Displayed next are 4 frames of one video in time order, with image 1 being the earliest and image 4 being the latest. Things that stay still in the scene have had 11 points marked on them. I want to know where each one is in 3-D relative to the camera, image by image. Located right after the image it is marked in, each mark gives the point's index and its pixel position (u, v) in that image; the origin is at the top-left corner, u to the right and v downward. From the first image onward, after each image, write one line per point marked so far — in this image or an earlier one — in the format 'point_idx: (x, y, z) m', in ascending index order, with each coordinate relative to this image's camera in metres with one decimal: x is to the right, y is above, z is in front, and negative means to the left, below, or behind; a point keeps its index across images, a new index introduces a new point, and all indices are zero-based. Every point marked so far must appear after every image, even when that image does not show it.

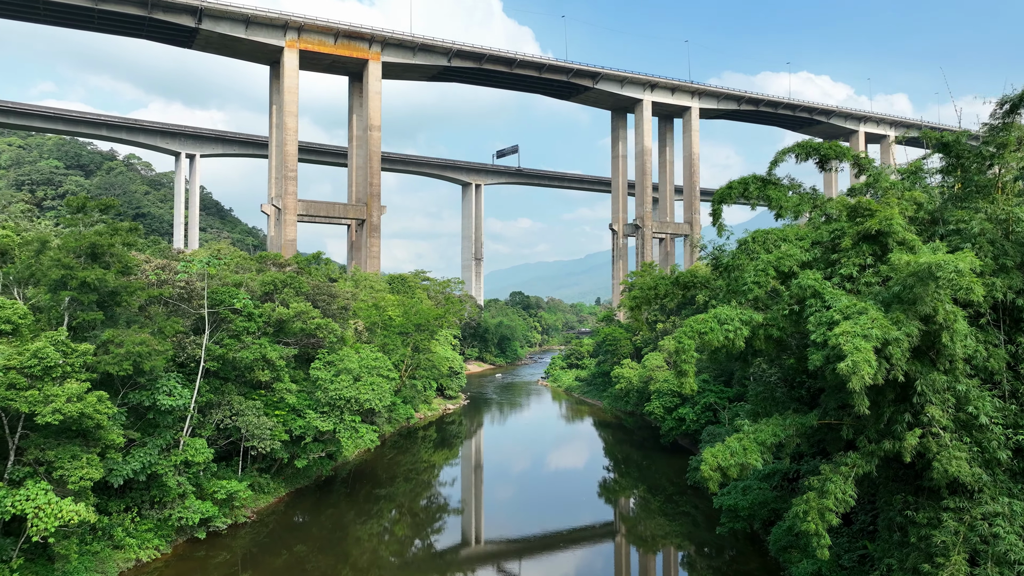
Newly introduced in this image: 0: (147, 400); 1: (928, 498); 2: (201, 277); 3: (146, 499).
0: (-9.7, -3.0, +15.2) m
1: (+7.5, -3.8, +10.3) m
2: (-9.9, +0.3, +18.2) m
3: (-10.4, -6.0, +16.2) m
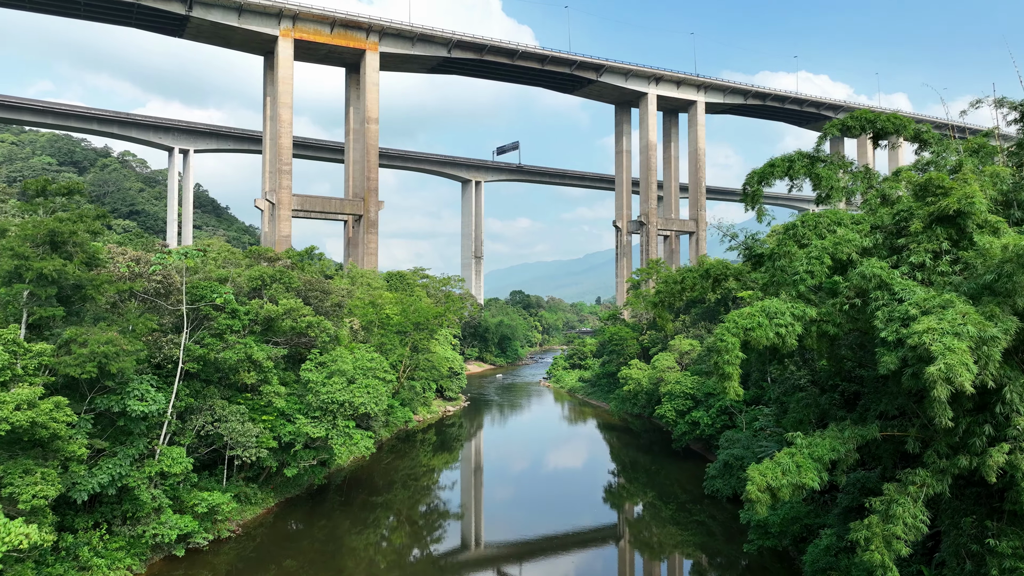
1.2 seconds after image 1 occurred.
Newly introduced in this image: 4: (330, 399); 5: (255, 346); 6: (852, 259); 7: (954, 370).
0: (-9.5, -2.8, +13.7) m
1: (+7.7, -3.6, +8.8) m
2: (-9.7, +0.5, +16.7) m
3: (-10.2, -5.8, +14.7) m
4: (-6.3, -3.8, +19.7) m
5: (-8.0, -1.8, +17.8) m
6: (+5.5, +0.5, +9.3) m
7: (+5.2, -1.0, +6.8) m
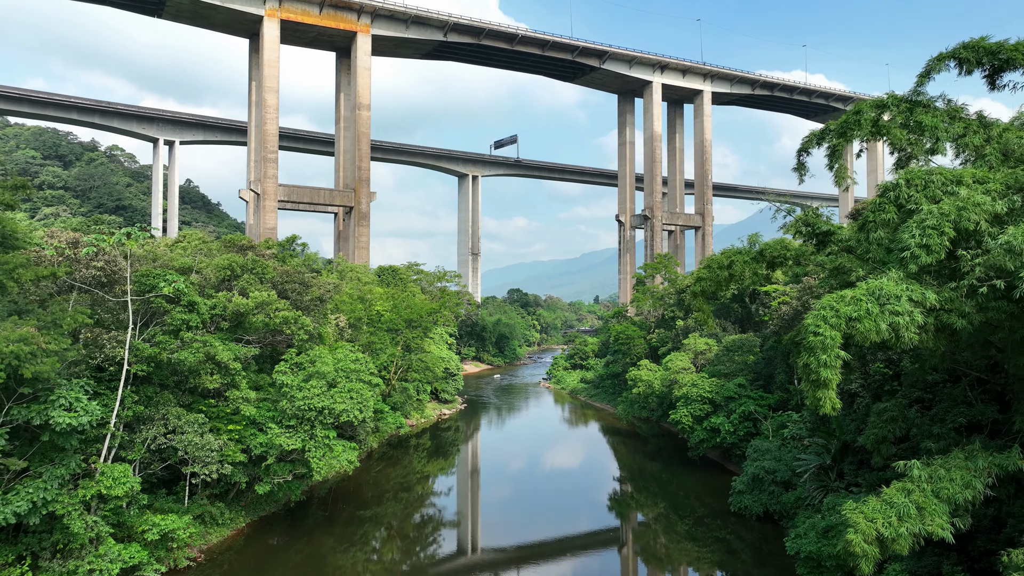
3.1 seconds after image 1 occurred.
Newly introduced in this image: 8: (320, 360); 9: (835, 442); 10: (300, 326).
0: (-9.4, -2.5, +11.3) m
1: (+7.9, -3.4, +6.5) m
2: (-9.5, +0.8, +14.2) m
3: (-10.0, -5.5, +12.3) m
4: (-6.2, -3.6, +17.2) m
5: (-7.9, -1.5, +15.3) m
6: (+5.7, +0.7, +7.0) m
7: (+5.4, -0.7, +4.4) m
8: (-6.2, -2.4, +18.5) m
9: (+9.1, -4.3, +16.2) m
10: (-6.9, -1.2, +18.6) m
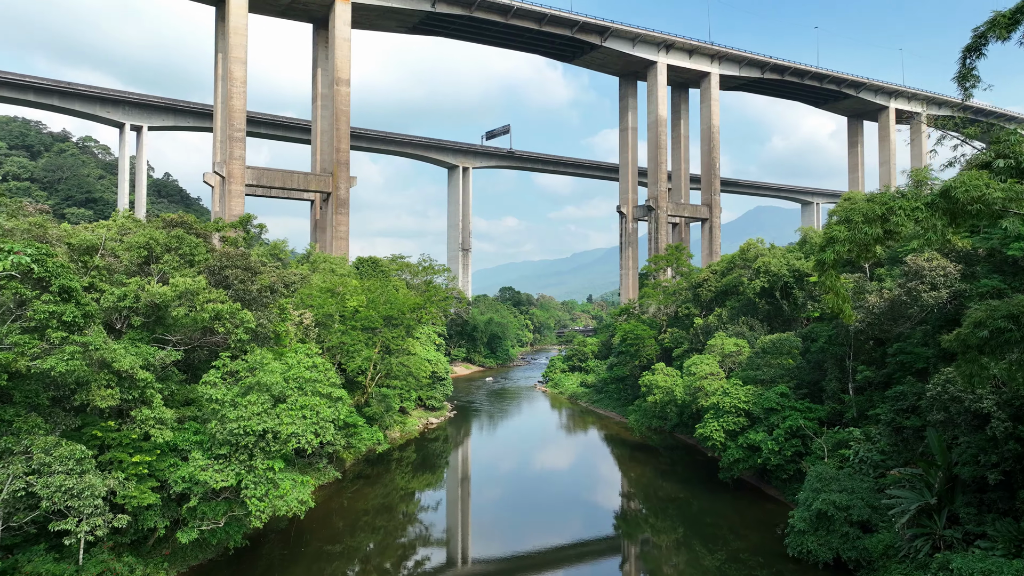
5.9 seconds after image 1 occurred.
0: (-9.2, -2.2, +7.1) m
1: (+8.1, -3.0, +2.6) m
2: (-9.4, +1.2, +10.0) m
3: (-9.9, -5.2, +8.0) m
4: (-6.1, -3.2, +13.1) m
5: (-7.7, -1.2, +11.2) m
6: (+6.0, +1.1, +3.0) m
7: (+5.7, -0.4, +0.5) m
8: (-6.1, -2.0, +14.3) m
9: (+9.1, -4.0, +12.3) m
10: (-6.8, -0.9, +14.4) m
